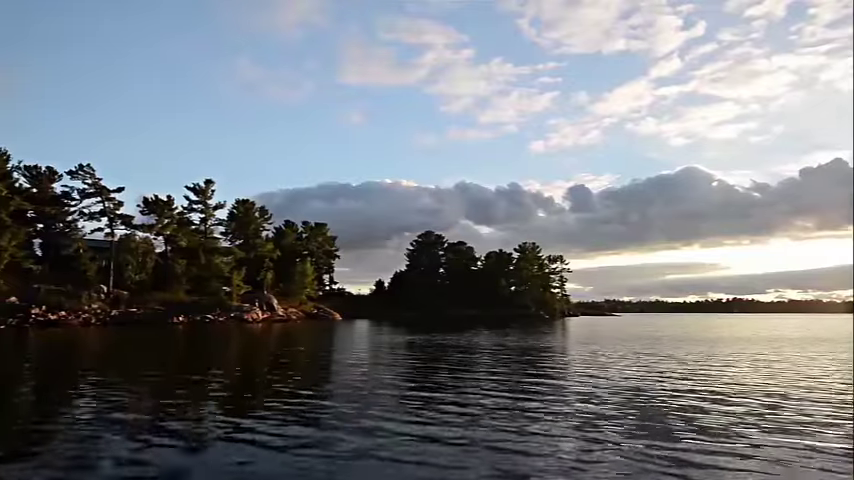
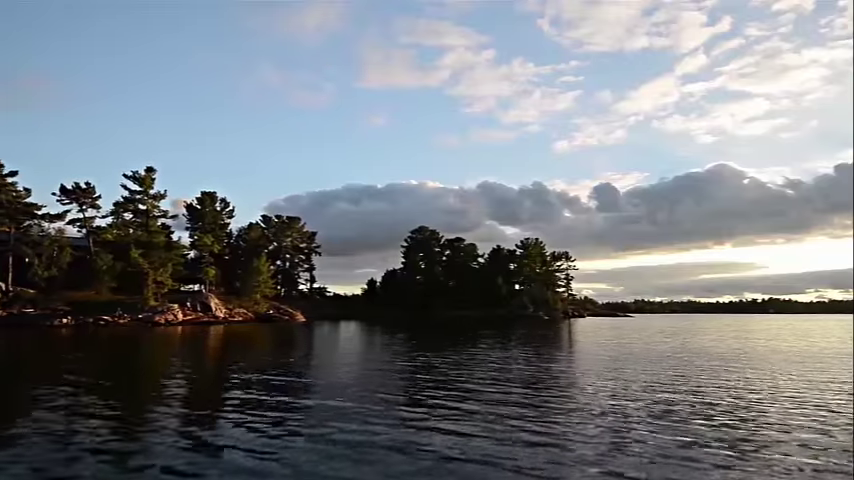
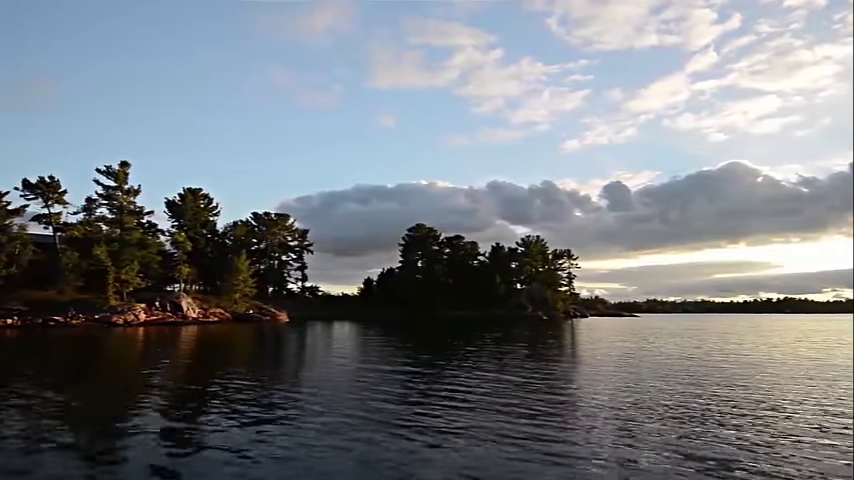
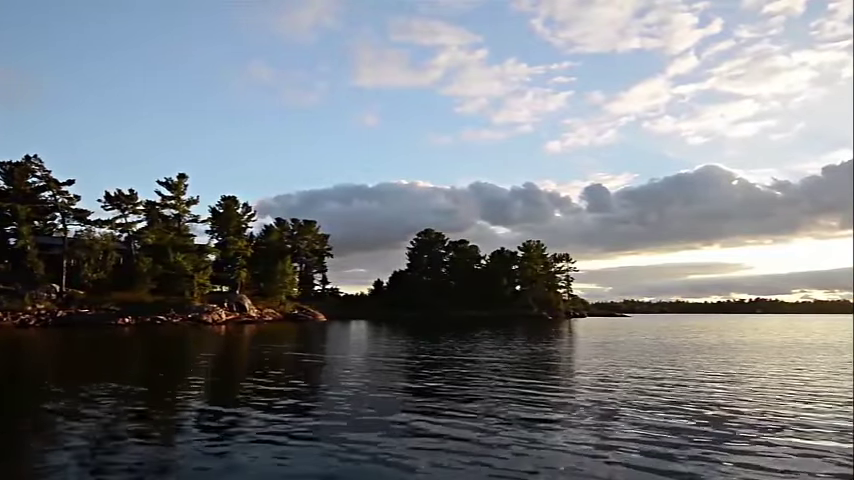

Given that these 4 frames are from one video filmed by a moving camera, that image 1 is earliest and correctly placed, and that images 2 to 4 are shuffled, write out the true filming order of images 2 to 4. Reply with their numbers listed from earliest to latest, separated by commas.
4, 2, 3
